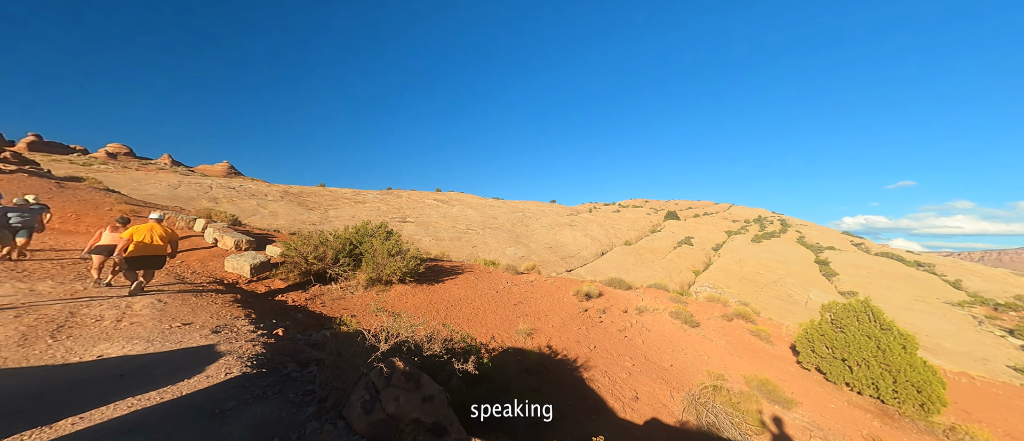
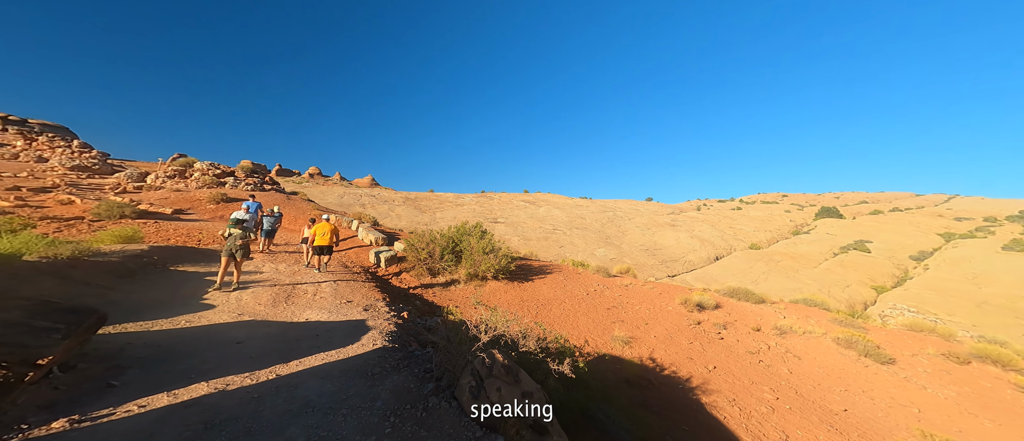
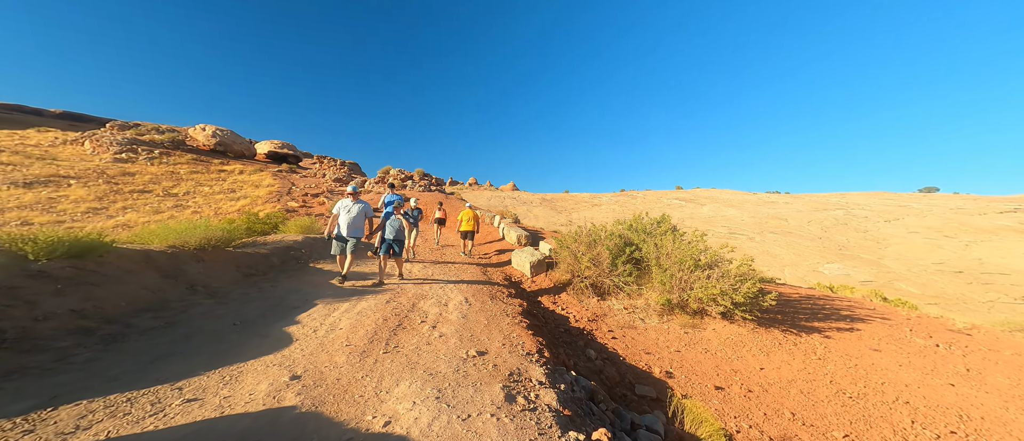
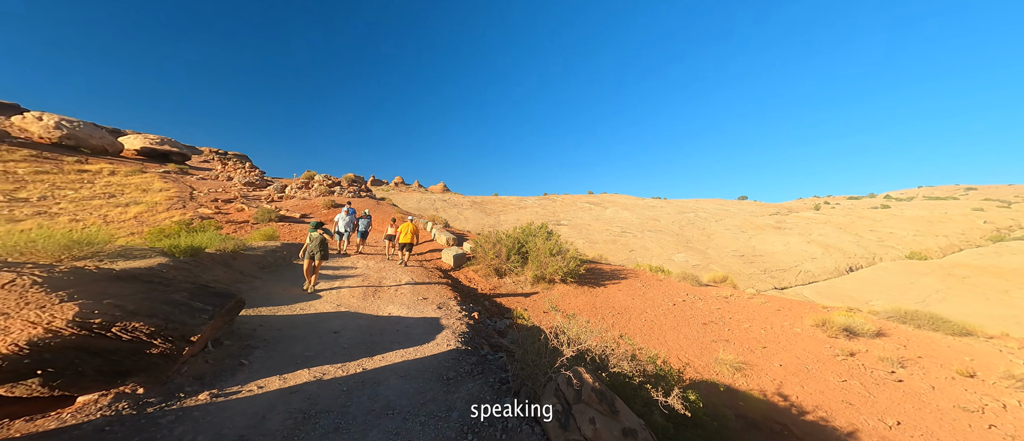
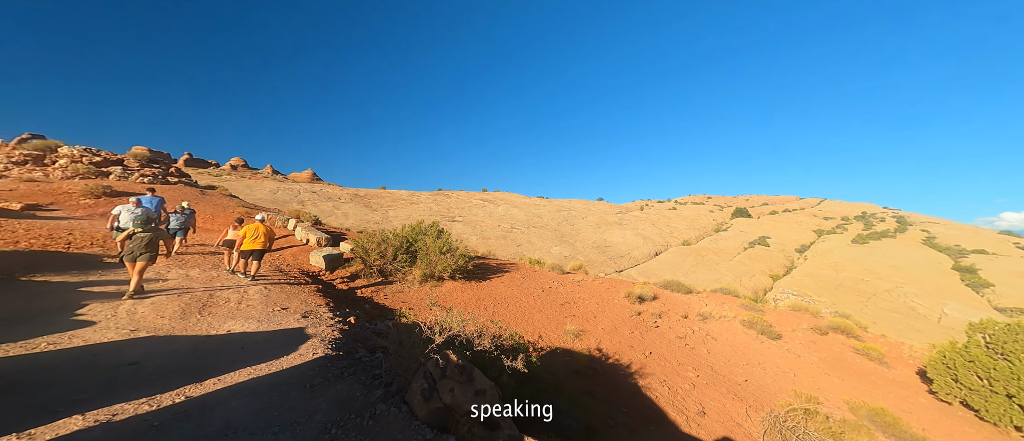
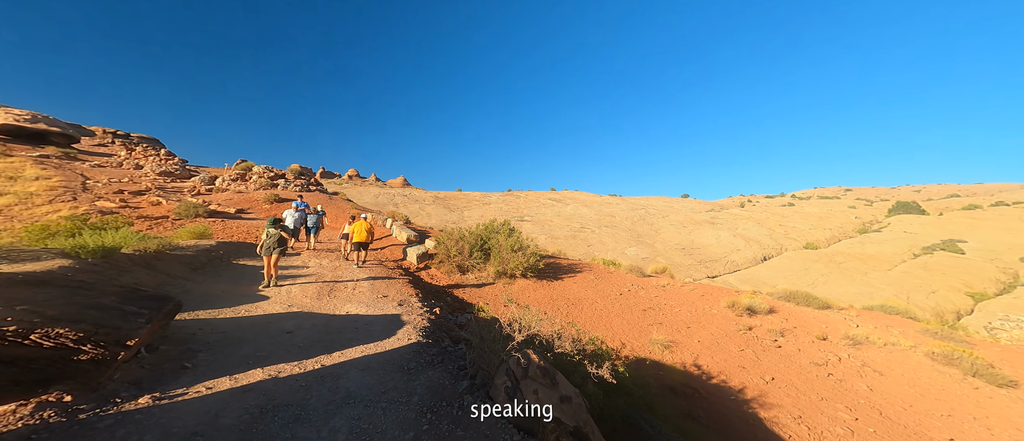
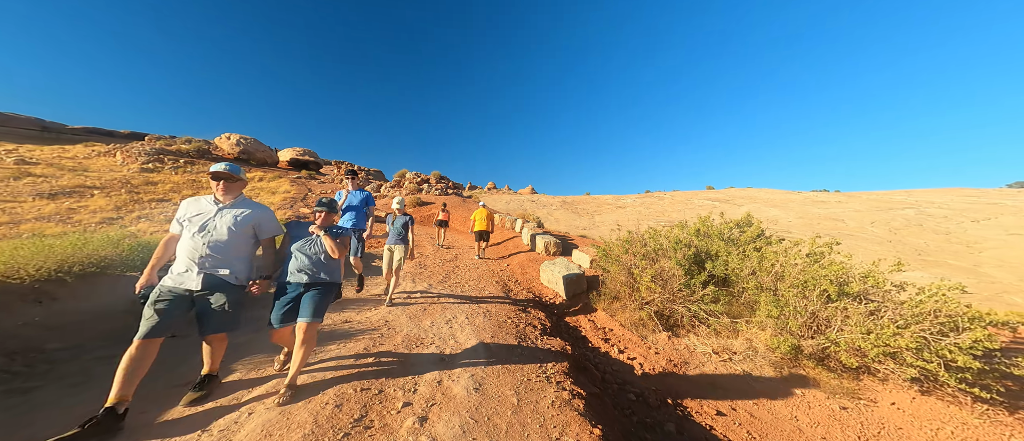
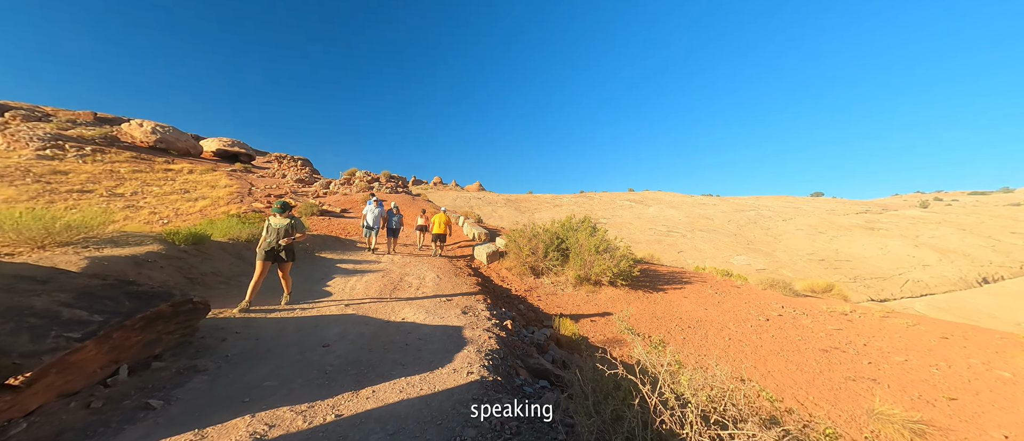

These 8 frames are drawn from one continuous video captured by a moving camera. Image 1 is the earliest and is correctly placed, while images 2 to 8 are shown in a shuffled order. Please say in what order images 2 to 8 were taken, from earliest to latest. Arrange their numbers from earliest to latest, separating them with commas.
5, 2, 6, 4, 8, 3, 7
